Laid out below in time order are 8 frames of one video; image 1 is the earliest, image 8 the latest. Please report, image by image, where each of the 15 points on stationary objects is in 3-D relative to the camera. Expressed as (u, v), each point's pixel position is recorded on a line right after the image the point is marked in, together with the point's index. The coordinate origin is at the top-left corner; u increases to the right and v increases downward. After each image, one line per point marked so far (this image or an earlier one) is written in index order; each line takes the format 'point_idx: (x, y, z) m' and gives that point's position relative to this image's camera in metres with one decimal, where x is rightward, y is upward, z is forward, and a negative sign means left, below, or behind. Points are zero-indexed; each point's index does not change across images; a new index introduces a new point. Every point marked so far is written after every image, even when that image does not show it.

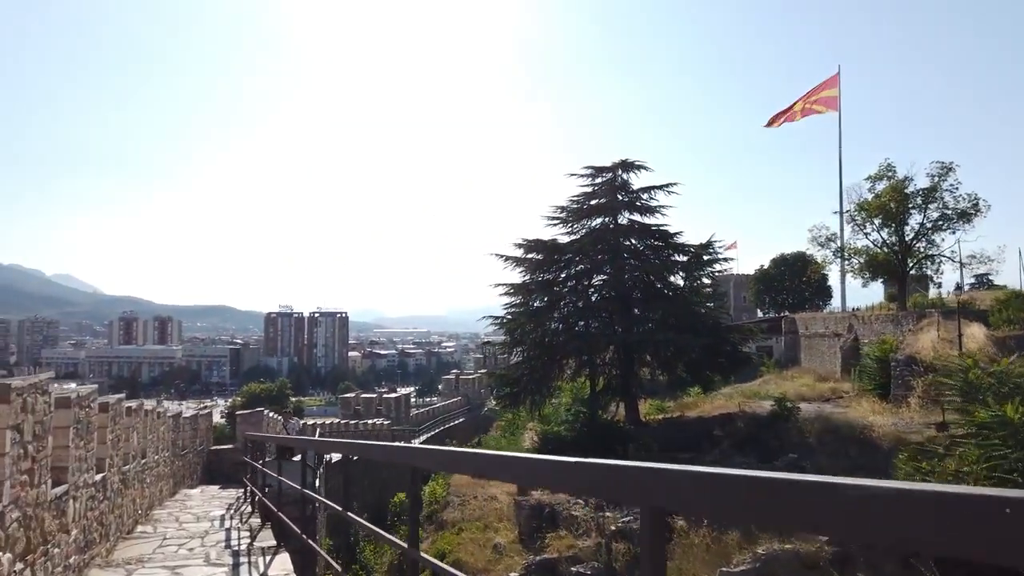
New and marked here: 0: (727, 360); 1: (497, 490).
0: (+5.4, -1.8, +18.8) m
1: (-0.3, -4.7, +17.2) m
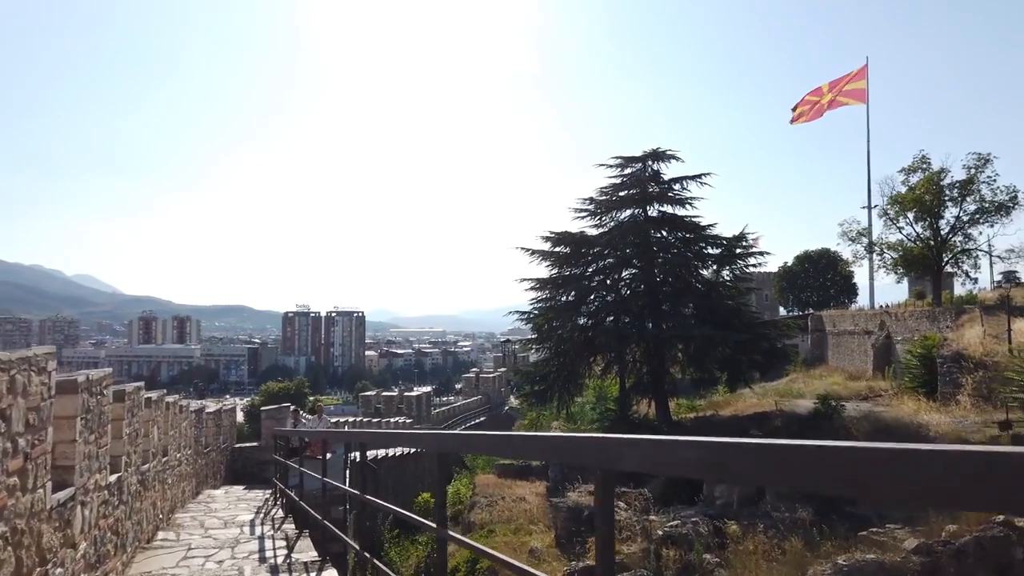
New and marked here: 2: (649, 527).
0: (+6.1, -1.7, +18.1) m
1: (+0.3, -4.5, +16.7) m
2: (+1.7, -2.9, +8.9) m
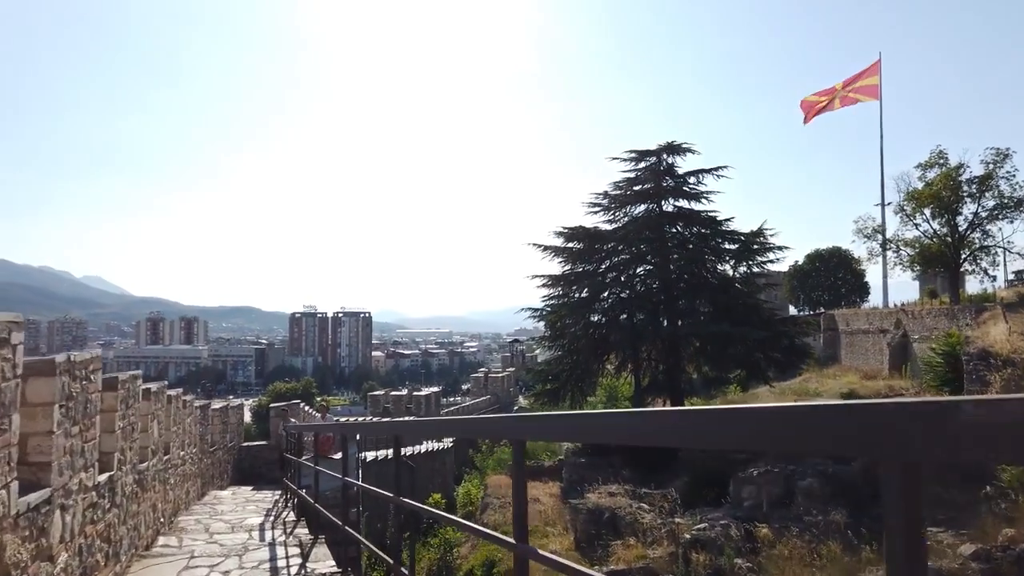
0: (+6.4, -1.6, +17.6) m
1: (+0.6, -4.5, +16.3) m
2: (+1.9, -2.8, +8.5) m
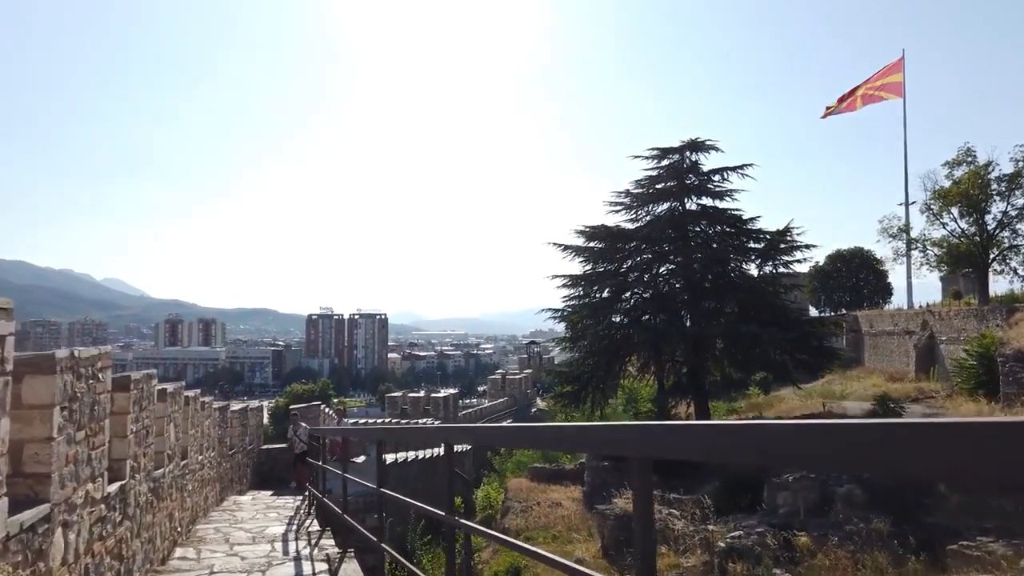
0: (+6.9, -1.6, +17.2) m
1: (+1.1, -4.5, +16.0) m
2: (+2.2, -2.8, +8.2) m
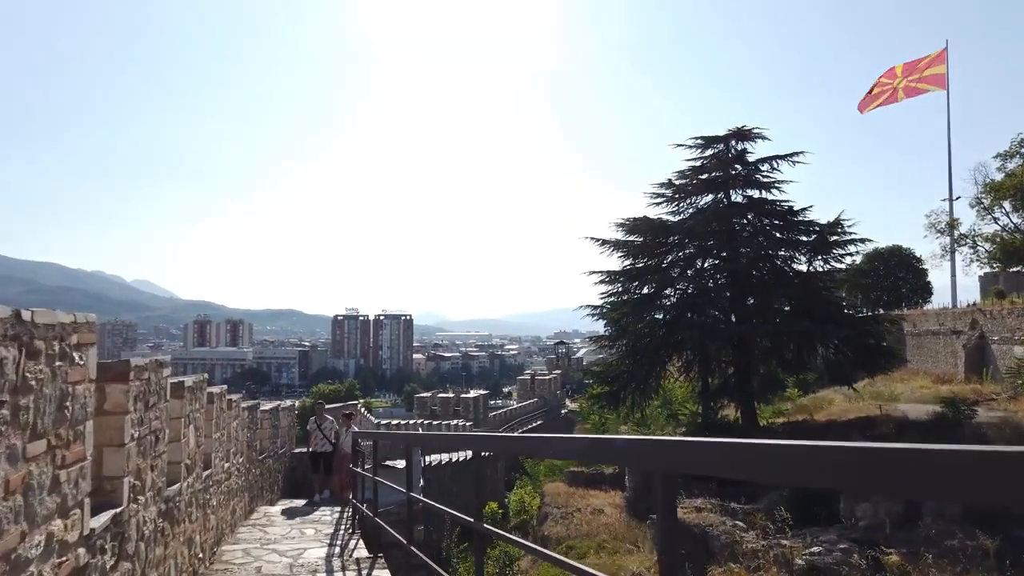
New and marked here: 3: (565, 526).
0: (+7.7, -1.5, +16.2) m
1: (+1.8, -4.4, +15.2) m
2: (+2.7, -2.6, +7.4) m
3: (+1.0, -4.4, +13.7) m
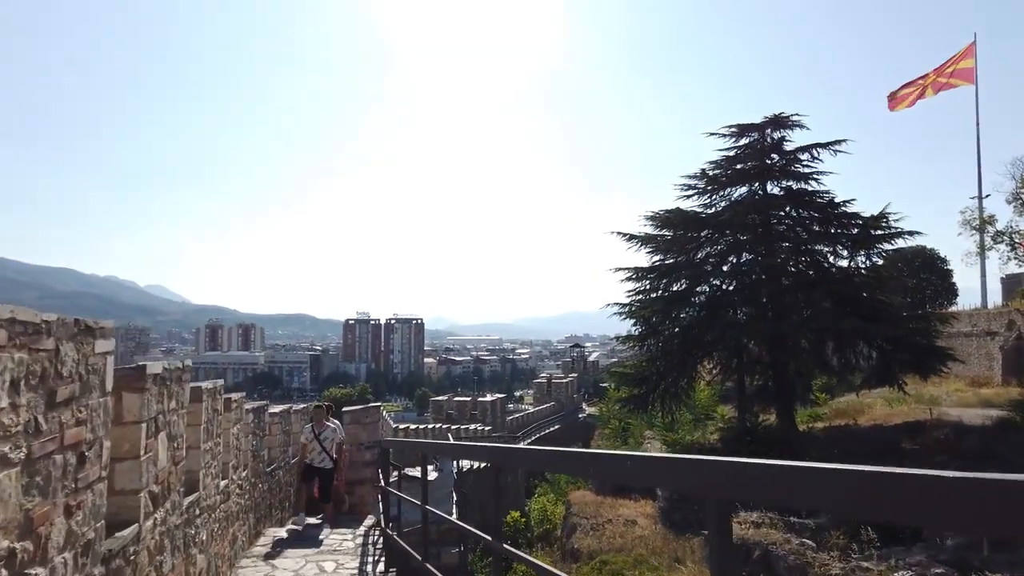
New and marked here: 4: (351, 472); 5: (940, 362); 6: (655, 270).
0: (+8.2, -1.4, +15.2) m
1: (+2.3, -4.3, +14.2) m
2: (+3.1, -2.5, +6.4) m
3: (+1.5, -4.3, +12.7) m
4: (-2.1, -2.4, +9.7) m
5: (+8.8, -1.5, +15.5) m
6: (+3.3, +0.4, +17.1) m
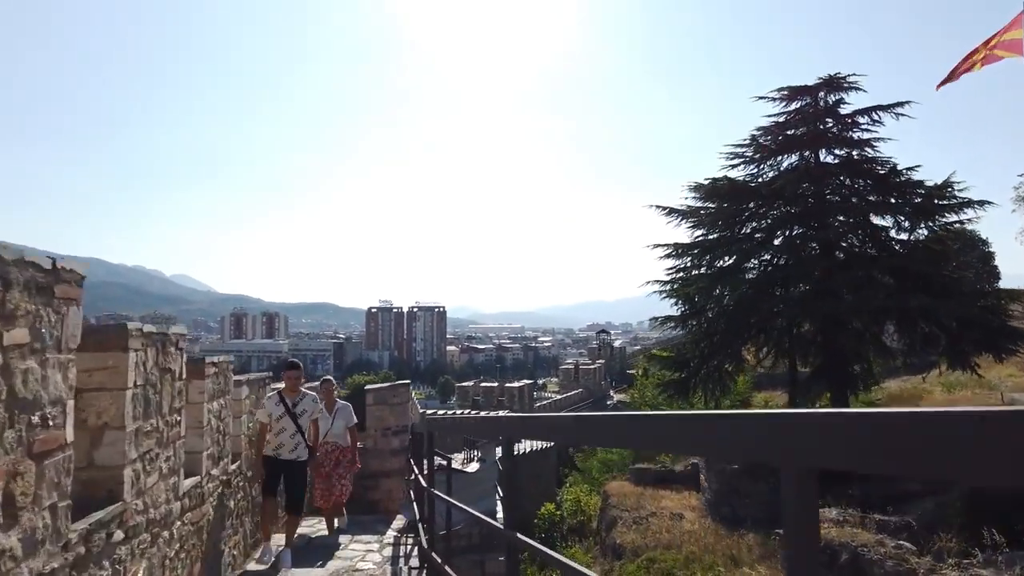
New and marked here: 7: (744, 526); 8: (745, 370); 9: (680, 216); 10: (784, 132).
0: (+8.9, -0.9, +14.0) m
1: (+3.0, -3.8, +13.2) m
2: (+3.5, -2.2, +5.3) m
3: (+2.0, -3.9, +11.7) m
4: (-1.6, -2.0, +8.8) m
5: (+9.5, -1.1, +14.2) m
6: (+4.0, +0.9, +16.0) m
7: (+3.5, -3.6, +11.3) m
8: (+5.2, -1.8, +16.7) m
9: (+3.7, +1.6, +16.1) m
10: (+5.5, +3.2, +15.2) m
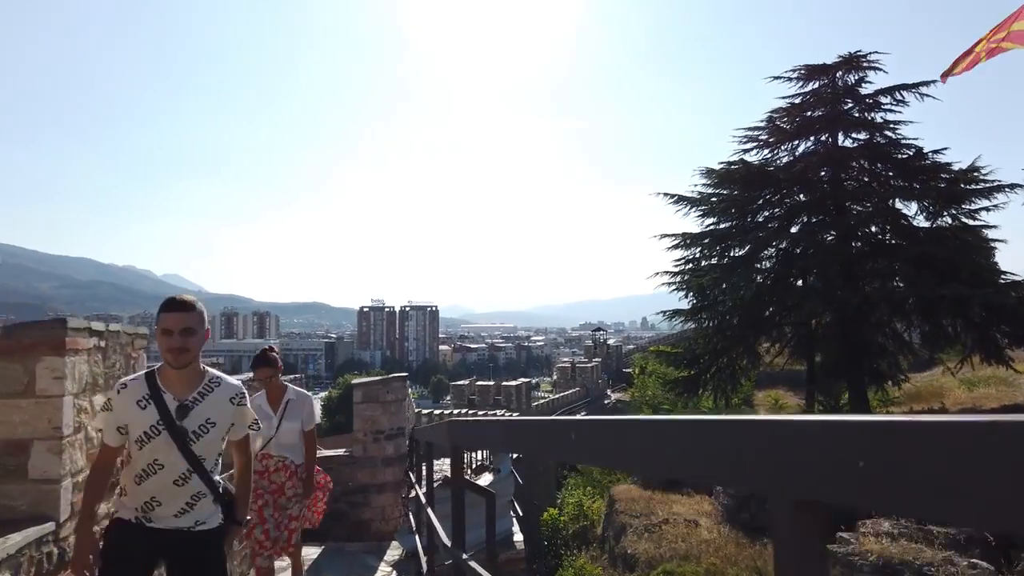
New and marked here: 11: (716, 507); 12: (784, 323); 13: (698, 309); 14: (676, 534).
0: (+8.9, -0.7, +13.1) m
1: (+3.0, -3.7, +12.3) m
2: (+3.6, -2.0, +4.5) m
3: (+2.1, -3.7, +10.8) m
4: (-1.5, -1.9, +7.8) m
5: (+9.5, -0.9, +13.4) m
6: (+4.0, +1.1, +15.1) m
7: (+3.6, -3.4, +10.4) m
8: (+5.2, -1.6, +15.8) m
9: (+3.7, +1.7, +15.3) m
10: (+5.5, +3.3, +14.3) m
11: (+3.4, -3.6, +12.1) m
12: (+5.0, -0.7, +14.1) m
13: (+3.8, -0.4, +15.1) m
14: (+2.4, -3.6, +10.8) m
